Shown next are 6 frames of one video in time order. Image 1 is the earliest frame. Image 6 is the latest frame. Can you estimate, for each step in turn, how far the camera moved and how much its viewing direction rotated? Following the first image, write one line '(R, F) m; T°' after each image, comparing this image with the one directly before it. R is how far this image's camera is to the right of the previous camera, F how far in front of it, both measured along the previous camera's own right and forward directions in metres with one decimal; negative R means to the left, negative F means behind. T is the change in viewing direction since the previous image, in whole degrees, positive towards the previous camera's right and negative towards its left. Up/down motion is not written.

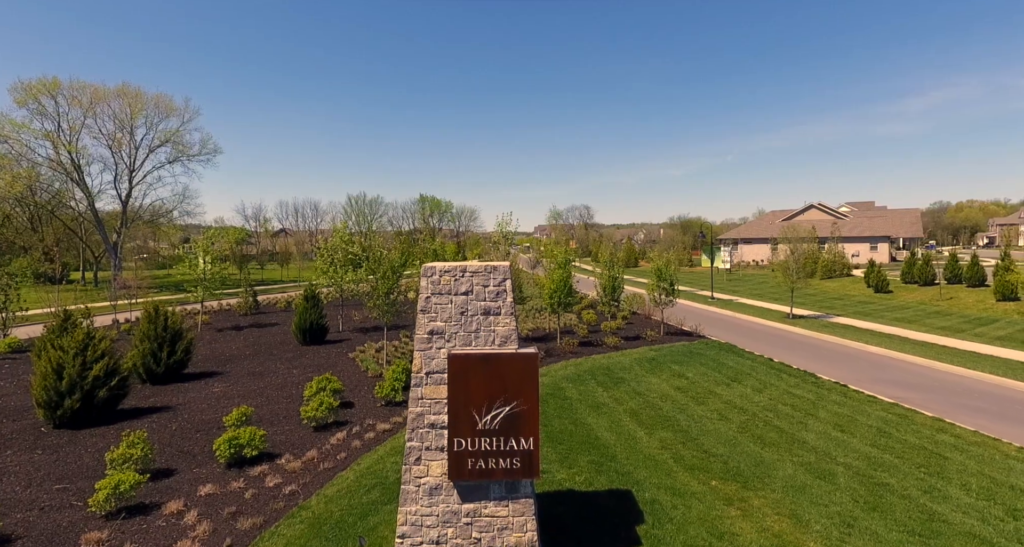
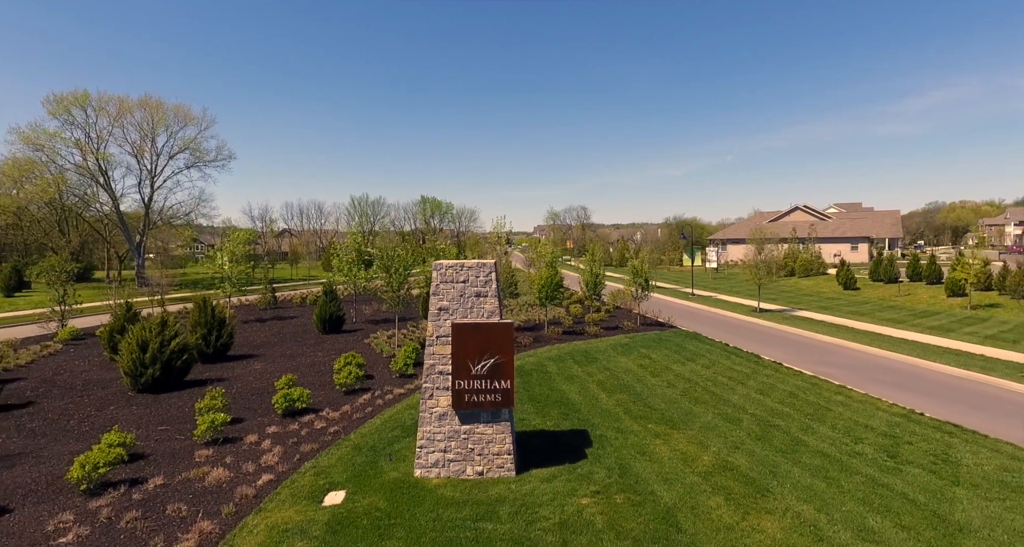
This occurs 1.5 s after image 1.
(+0.2, -2.5) m; 0°
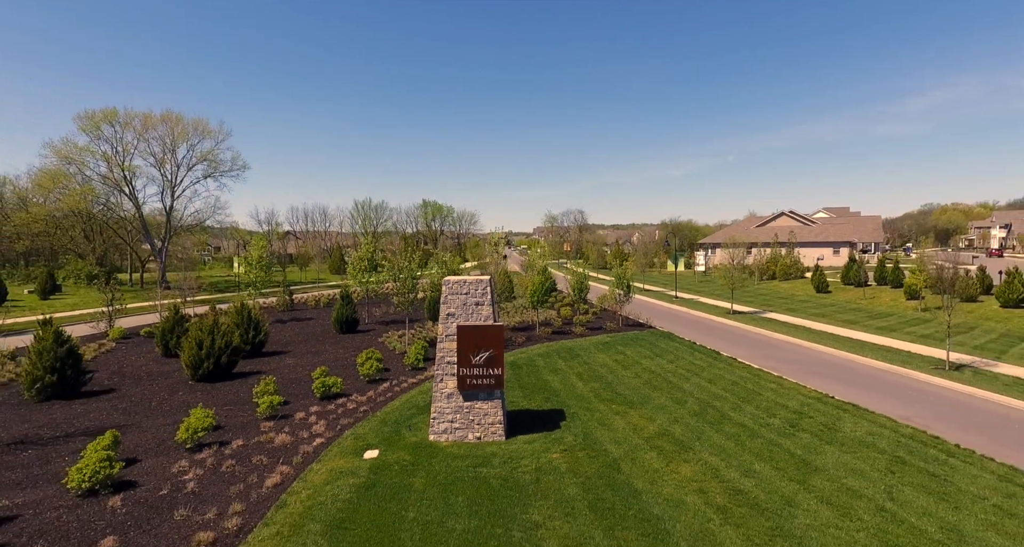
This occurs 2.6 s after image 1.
(+0.2, -2.6) m; 0°
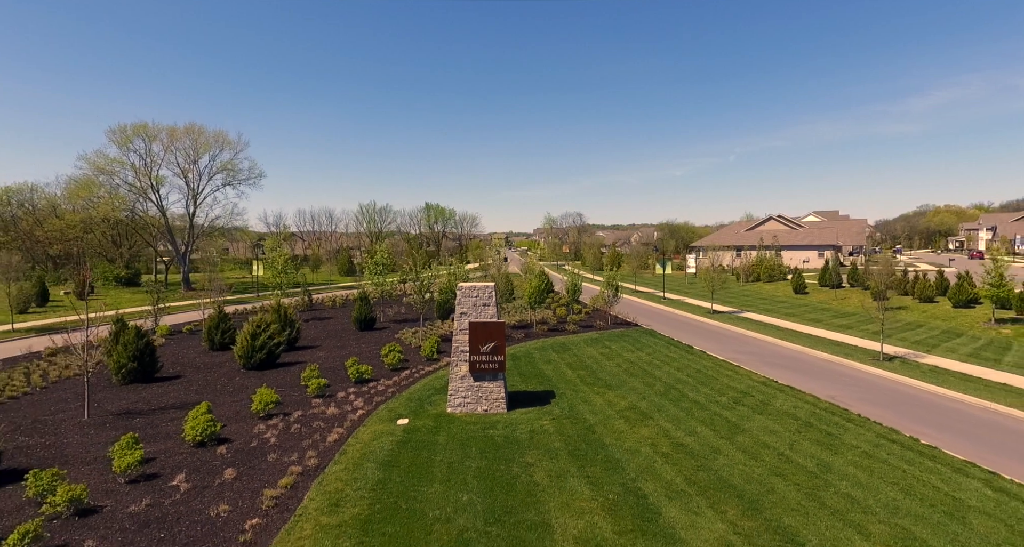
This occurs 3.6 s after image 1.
(0.0, -2.8) m; 0°
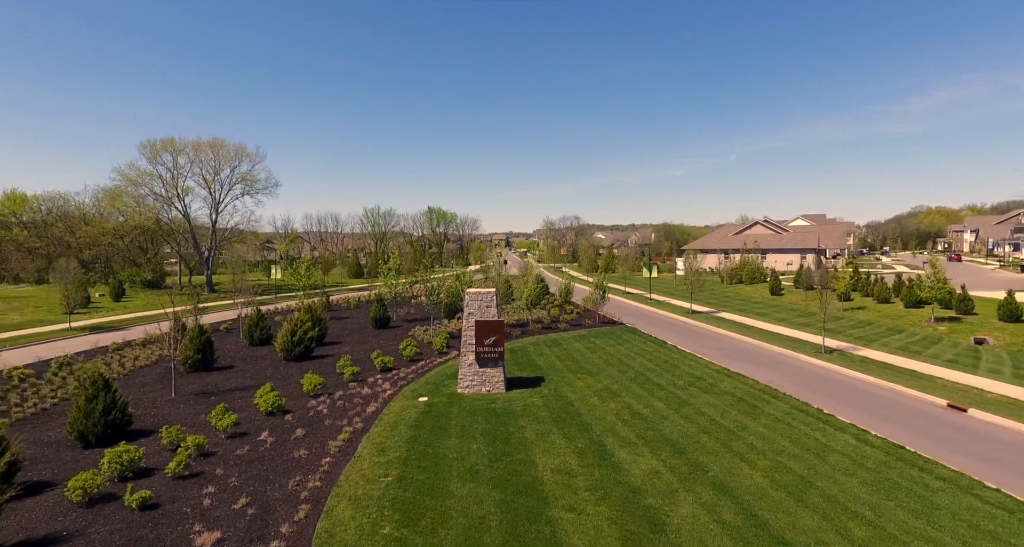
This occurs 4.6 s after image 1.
(+0.1, -3.3) m; 0°
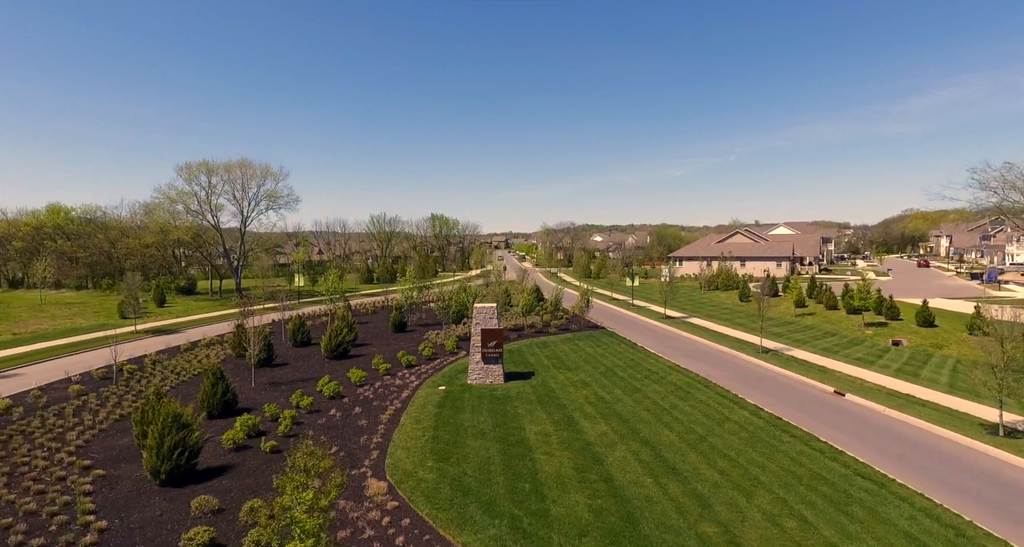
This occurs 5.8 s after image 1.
(+0.1, -5.1) m; 0°
